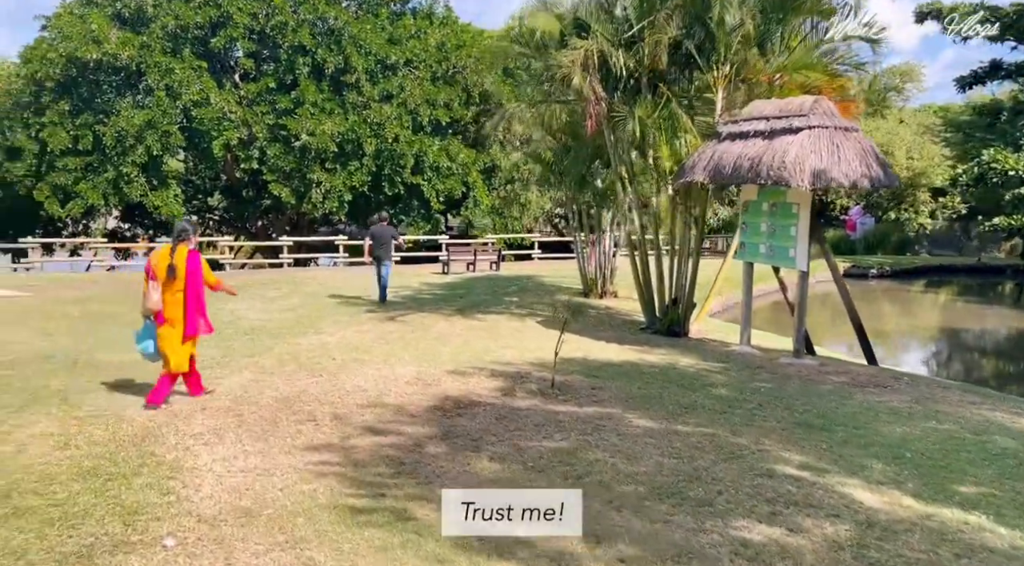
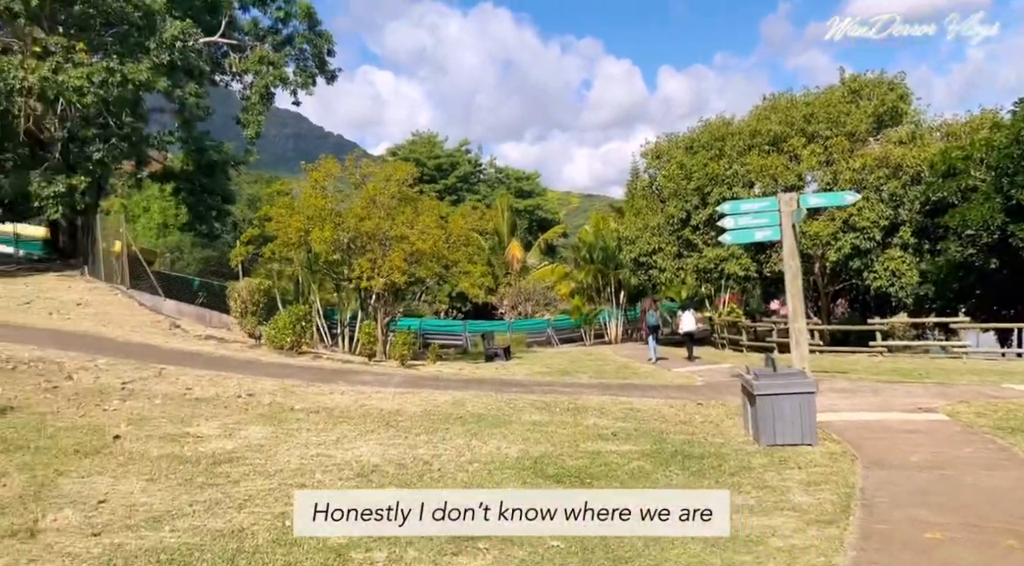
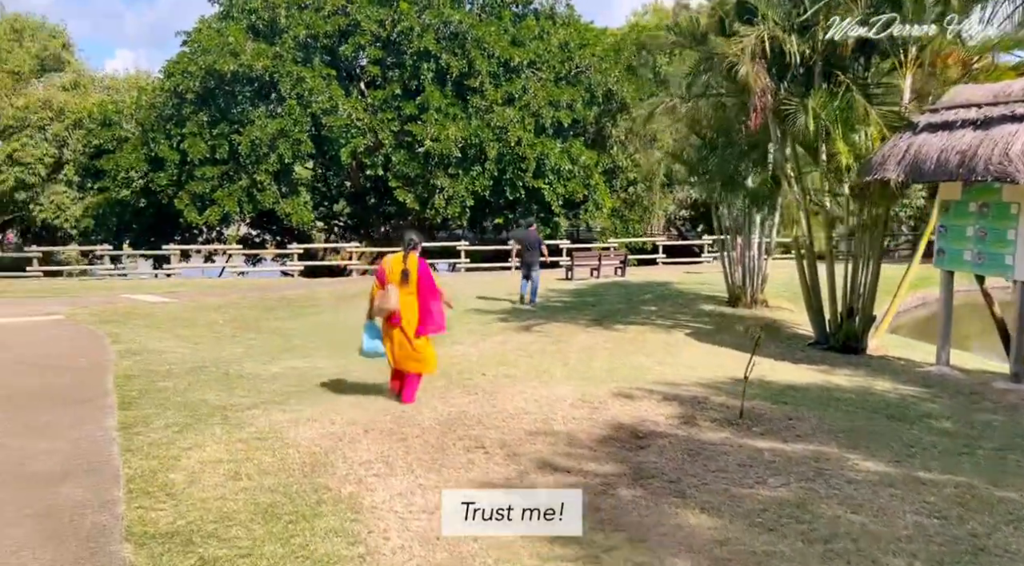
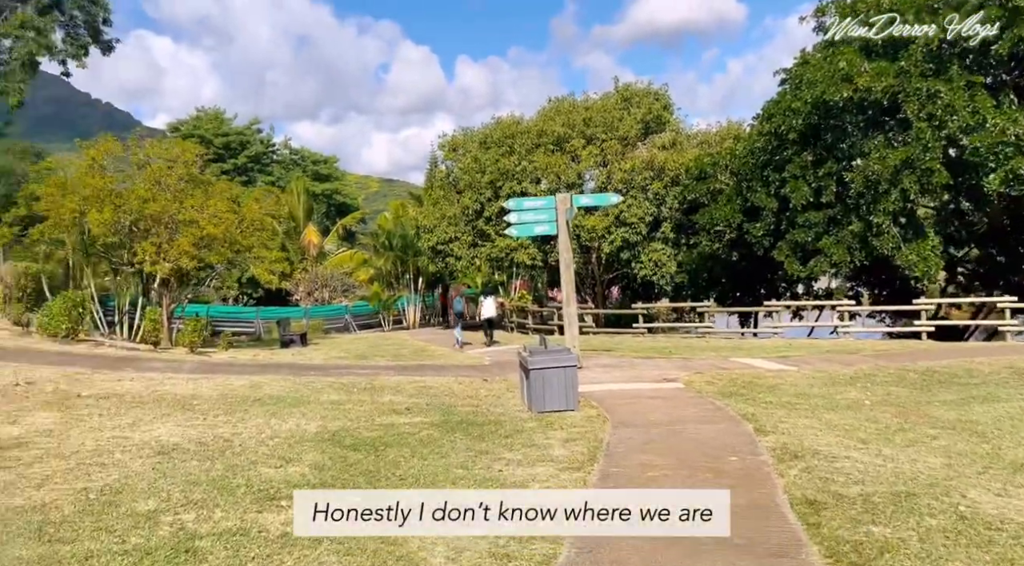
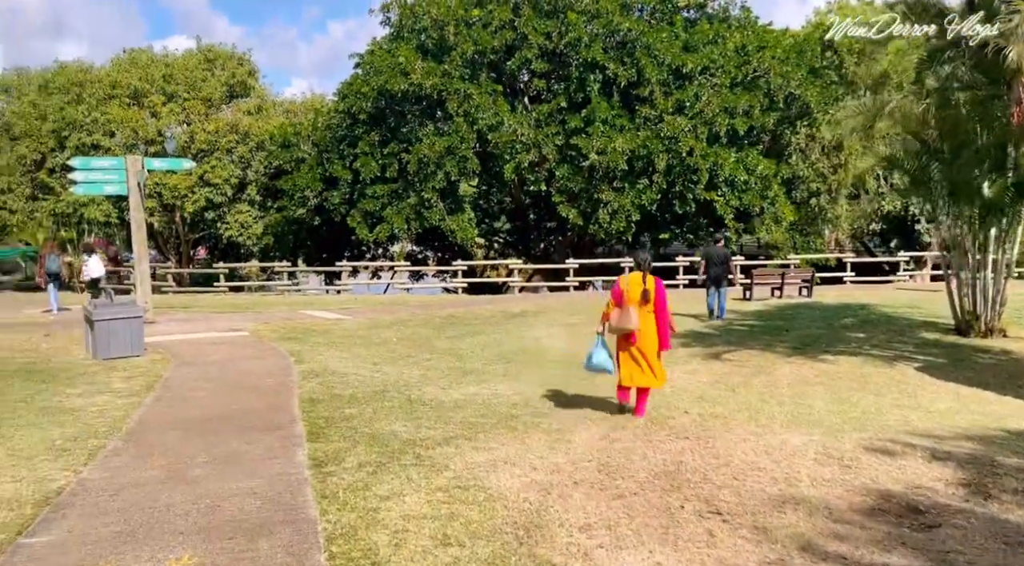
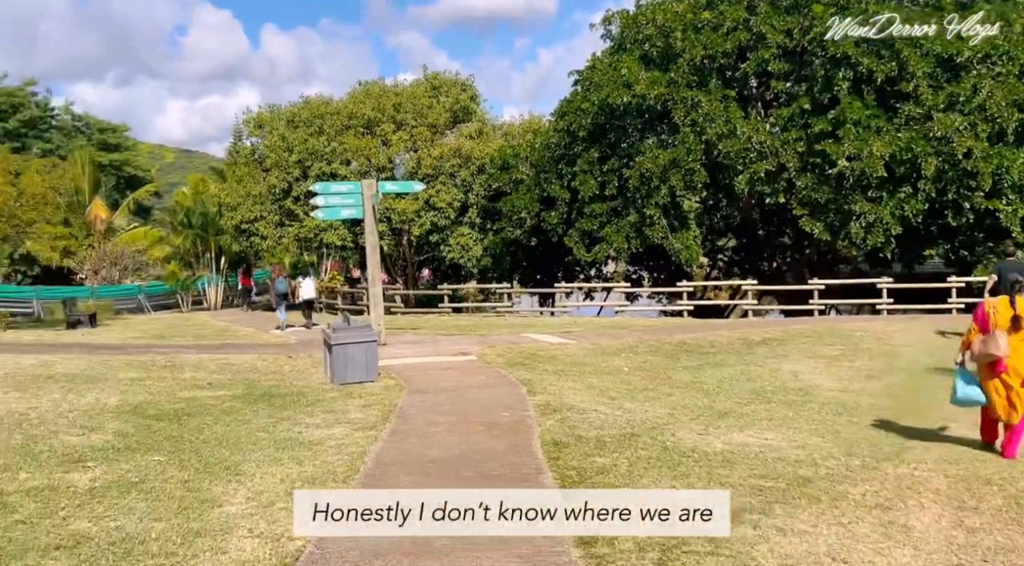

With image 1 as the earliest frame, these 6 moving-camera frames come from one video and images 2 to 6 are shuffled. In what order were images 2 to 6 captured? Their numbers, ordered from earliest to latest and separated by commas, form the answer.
3, 5, 6, 4, 2
